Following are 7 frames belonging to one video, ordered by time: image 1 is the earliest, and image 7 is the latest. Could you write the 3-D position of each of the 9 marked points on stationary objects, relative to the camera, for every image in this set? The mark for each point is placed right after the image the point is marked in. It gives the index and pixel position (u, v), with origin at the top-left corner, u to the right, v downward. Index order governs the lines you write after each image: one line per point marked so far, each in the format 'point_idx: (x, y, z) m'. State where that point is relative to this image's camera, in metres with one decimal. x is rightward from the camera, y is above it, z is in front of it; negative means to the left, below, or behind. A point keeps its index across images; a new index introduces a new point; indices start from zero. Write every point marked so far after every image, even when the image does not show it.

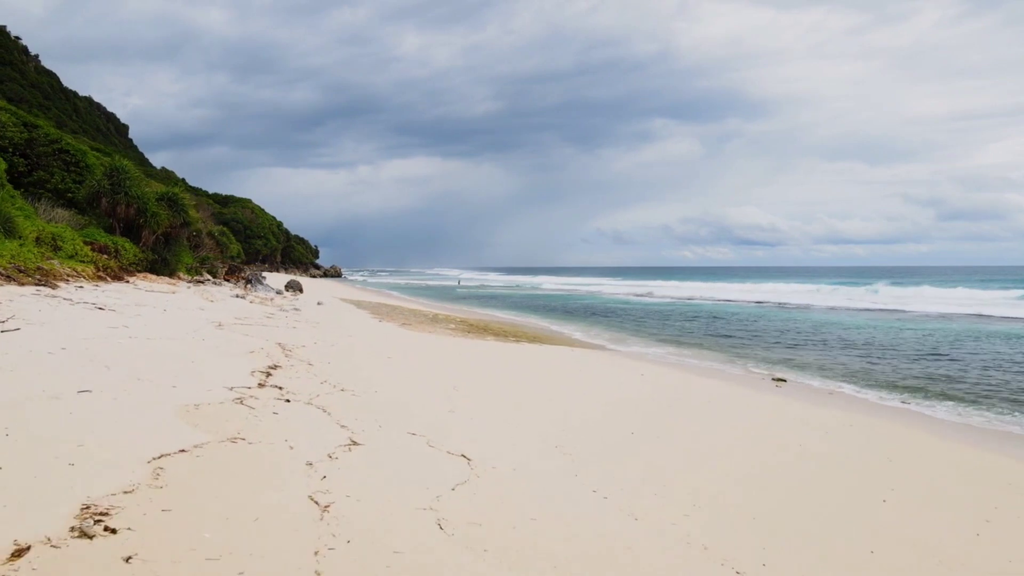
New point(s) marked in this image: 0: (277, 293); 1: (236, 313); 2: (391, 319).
0: (-9.1, -0.2, +19.2) m
1: (-7.1, -0.6, +12.5) m
2: (-4.0, -0.8, +16.1) m
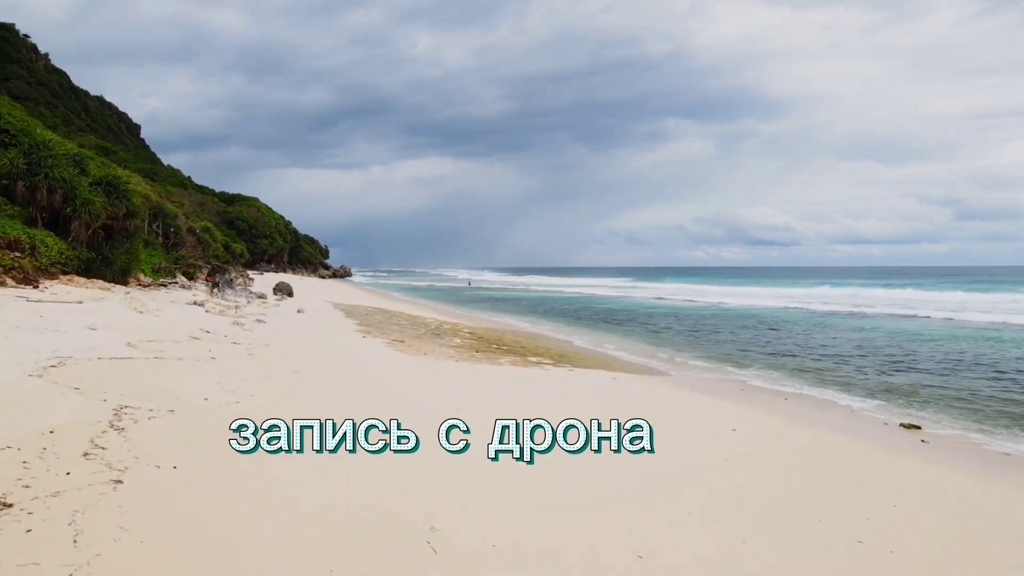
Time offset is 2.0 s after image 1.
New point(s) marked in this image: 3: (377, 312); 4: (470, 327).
0: (-8.6, -0.3, +16.6) m
1: (-6.8, -0.7, +9.9) m
2: (-3.5, -0.9, +13.5) m
3: (-4.6, -0.8, +16.9) m
4: (-1.3, -1.2, +14.5) m
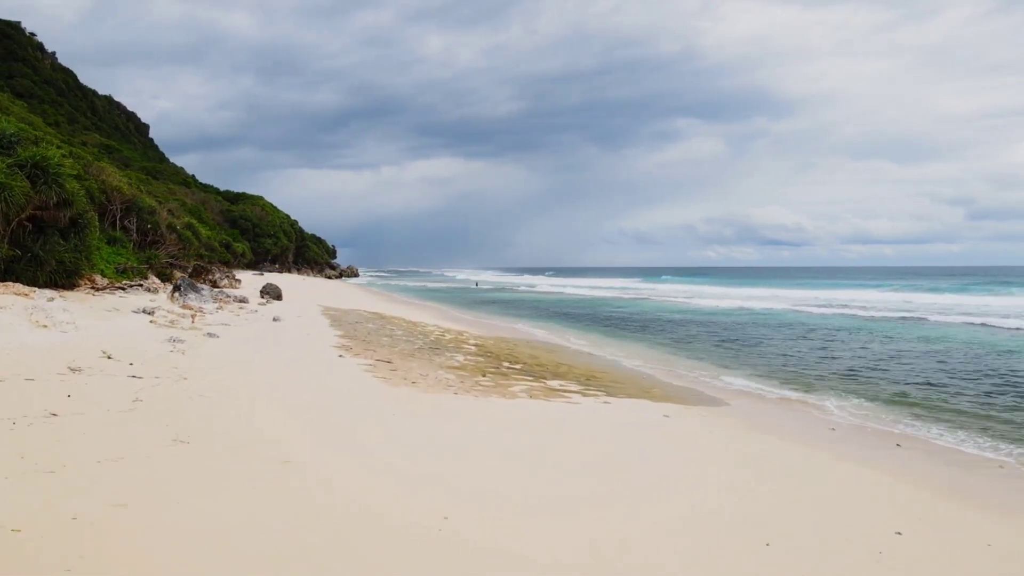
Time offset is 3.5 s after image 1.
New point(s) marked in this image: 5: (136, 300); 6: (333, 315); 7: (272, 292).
0: (-8.2, -0.4, +14.7) m
1: (-6.5, -0.8, +7.9) m
2: (-3.2, -1.0, +11.4) m
3: (-4.3, -0.9, +14.9) m
4: (-1.0, -1.3, +12.4) m
5: (-8.0, -0.3, +10.7) m
6: (-5.3, -0.8, +14.7) m
7: (-8.8, -0.1, +18.5) m
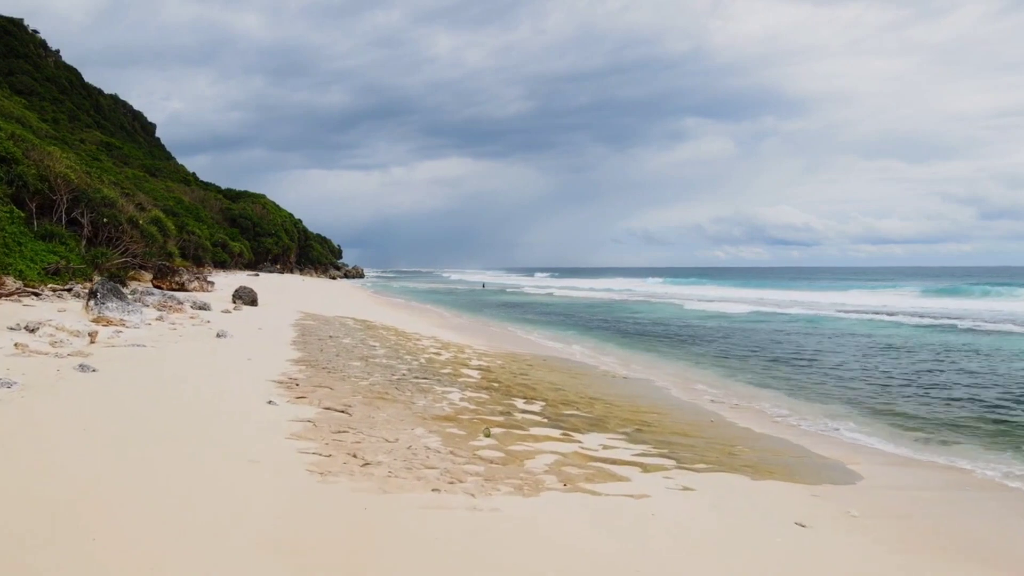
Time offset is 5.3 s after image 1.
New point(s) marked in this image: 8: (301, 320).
0: (-7.9, -0.5, +12.2) m
1: (-6.3, -0.9, +5.4) m
2: (-3.0, -1.1, +8.8) m
3: (-3.9, -1.0, +12.3) m
4: (-0.7, -1.4, +9.8) m
5: (-7.8, -0.4, +8.2) m
6: (-5.0, -0.9, +12.1) m
7: (-8.4, -0.3, +15.9) m
8: (-5.6, -0.8, +13.3) m
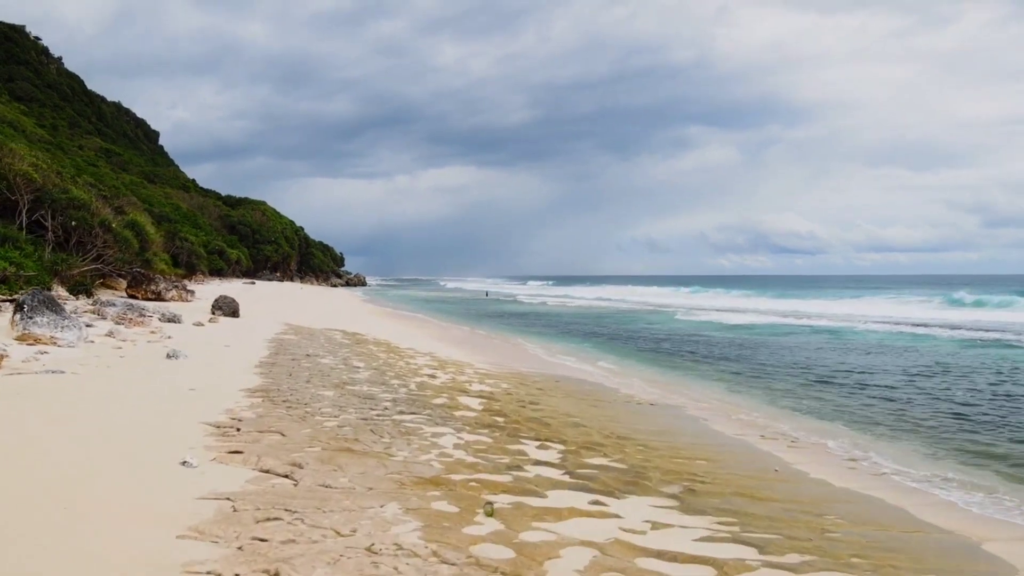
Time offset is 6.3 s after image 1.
0: (-7.8, -0.7, +10.7) m
1: (-6.2, -1.0, +4.0) m
2: (-2.9, -1.3, +7.3) m
3: (-3.8, -1.3, +10.9) m
4: (-0.6, -1.6, +8.3) m
5: (-7.7, -0.5, +6.7) m
6: (-4.8, -1.1, +10.7) m
7: (-8.3, -0.5, +14.5) m
8: (-5.4, -1.1, +11.8) m
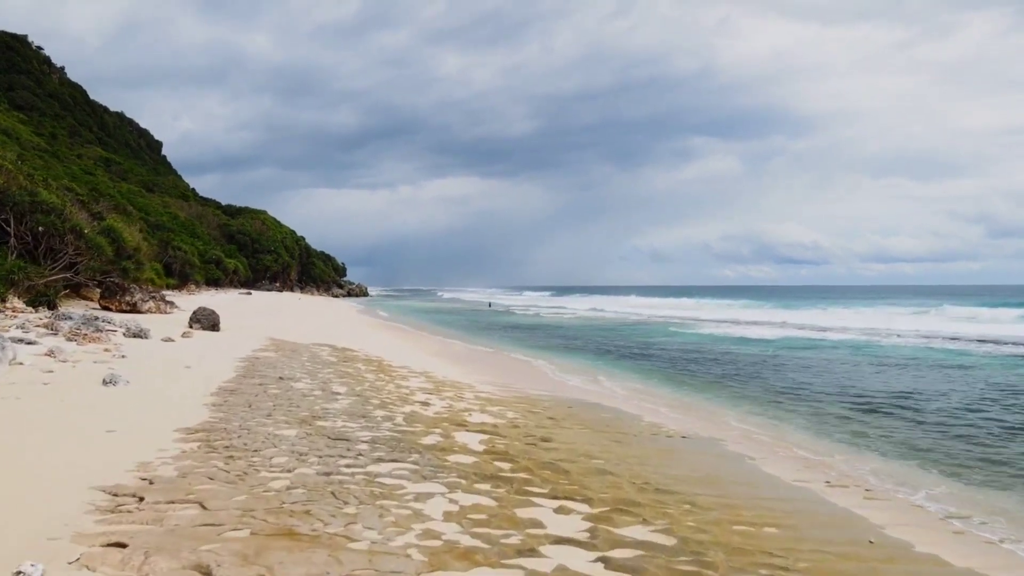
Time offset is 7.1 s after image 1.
0: (-7.7, -0.9, +9.5) m
1: (-6.2, -1.1, +2.7) m
2: (-2.8, -1.5, +6.1) m
3: (-3.7, -1.5, +9.6) m
4: (-0.5, -1.7, +7.0) m
5: (-7.6, -0.7, +5.5) m
6: (-4.7, -1.3, +9.4) m
7: (-8.1, -0.8, +13.3) m
8: (-5.3, -1.3, +10.6) m
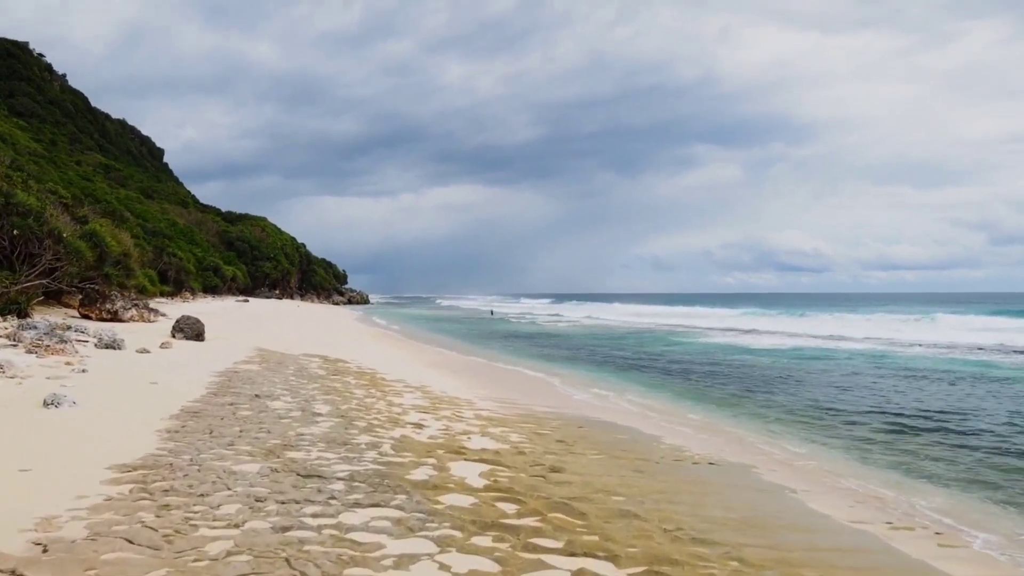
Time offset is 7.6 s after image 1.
0: (-7.6, -1.0, +8.7) m
1: (-6.1, -1.1, +1.9) m
2: (-2.7, -1.5, +5.2) m
3: (-3.6, -1.6, +8.7) m
4: (-0.4, -1.8, +6.1) m
5: (-7.5, -0.7, +4.7) m
6: (-4.6, -1.5, +8.6) m
7: (-8.1, -1.0, +12.5) m
8: (-5.2, -1.5, +9.7) m
